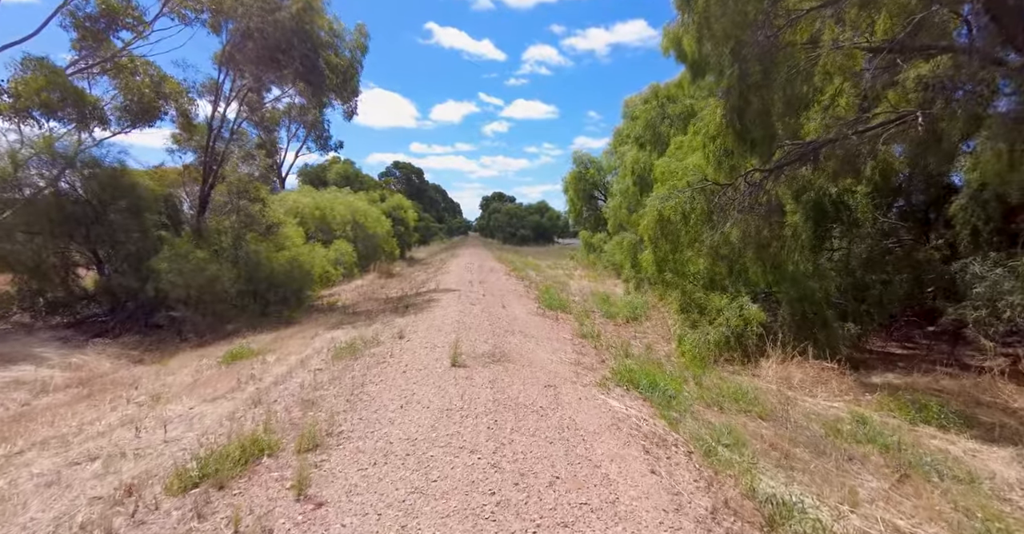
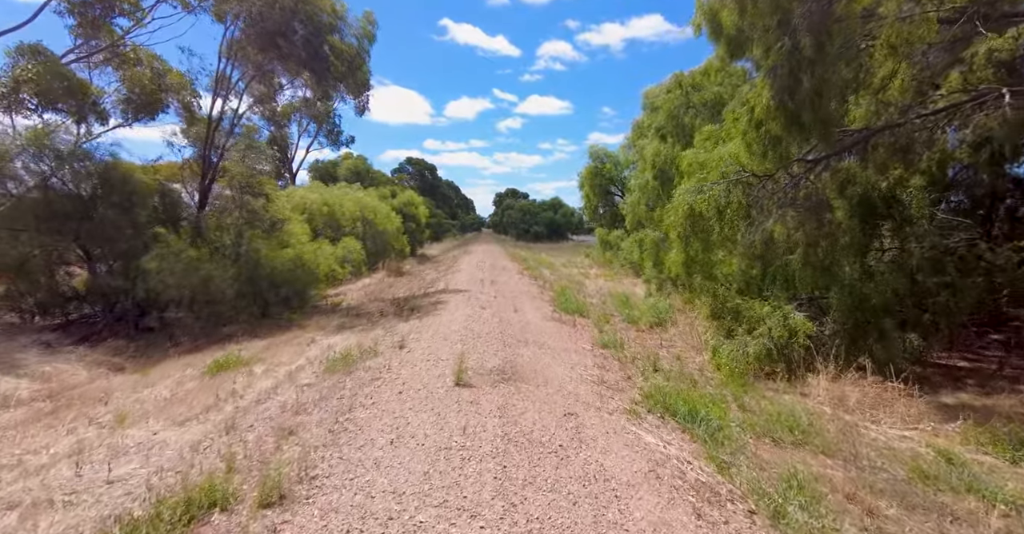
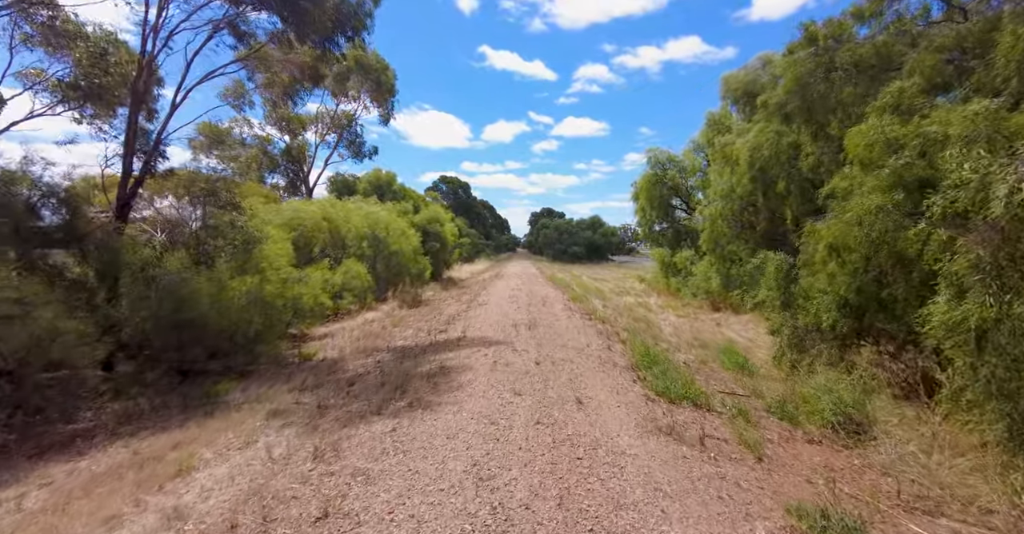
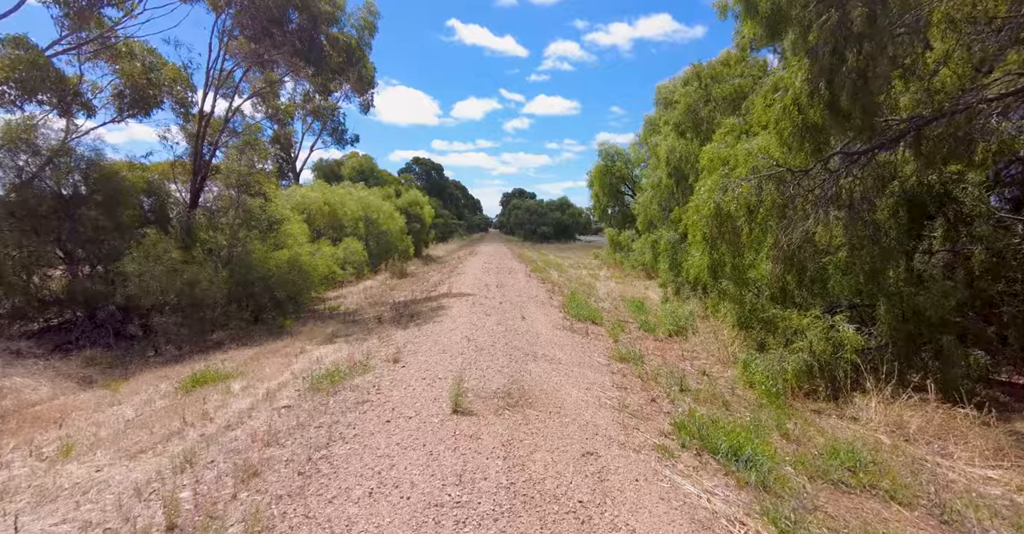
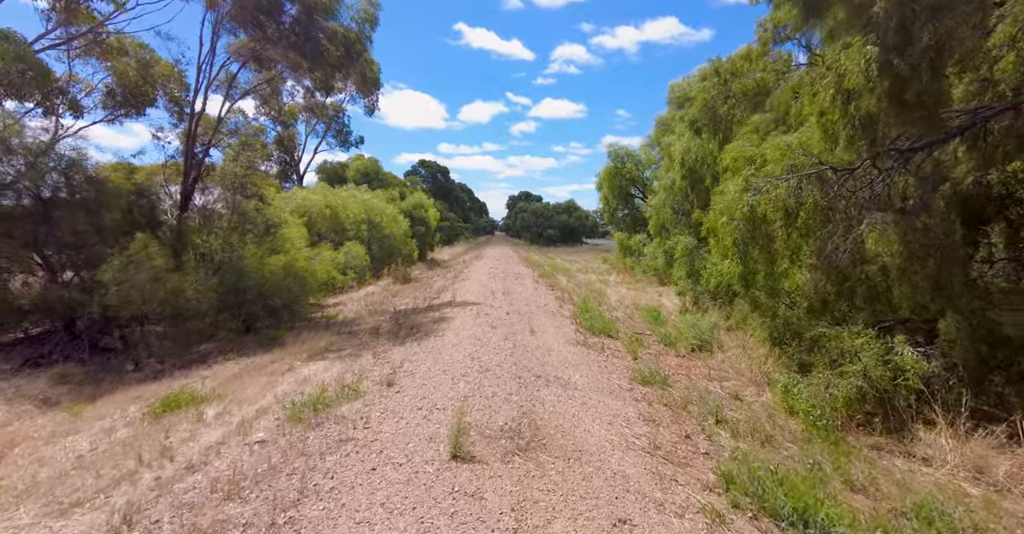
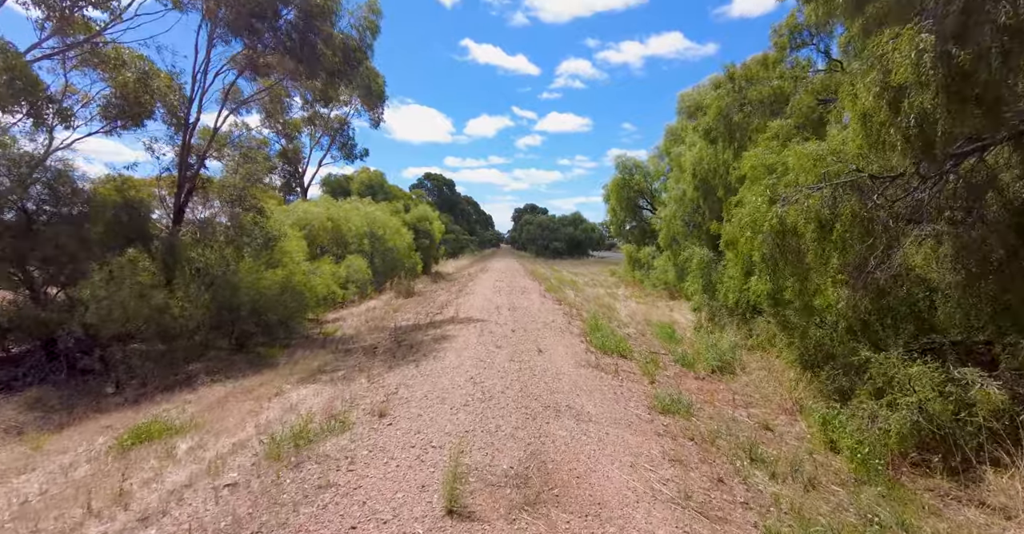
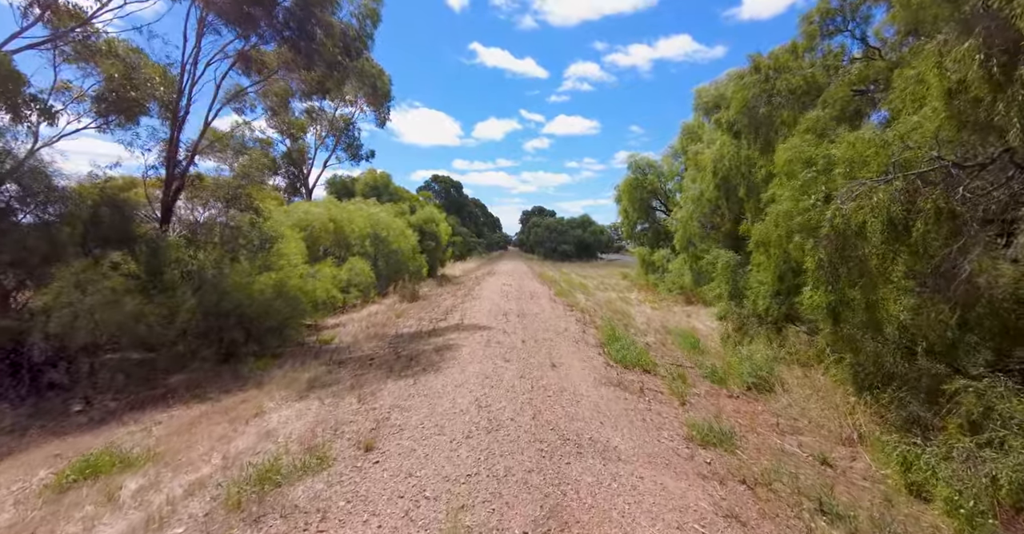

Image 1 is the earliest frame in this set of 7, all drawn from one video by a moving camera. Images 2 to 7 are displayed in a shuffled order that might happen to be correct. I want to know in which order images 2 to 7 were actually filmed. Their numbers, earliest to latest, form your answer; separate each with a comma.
2, 4, 5, 6, 7, 3
